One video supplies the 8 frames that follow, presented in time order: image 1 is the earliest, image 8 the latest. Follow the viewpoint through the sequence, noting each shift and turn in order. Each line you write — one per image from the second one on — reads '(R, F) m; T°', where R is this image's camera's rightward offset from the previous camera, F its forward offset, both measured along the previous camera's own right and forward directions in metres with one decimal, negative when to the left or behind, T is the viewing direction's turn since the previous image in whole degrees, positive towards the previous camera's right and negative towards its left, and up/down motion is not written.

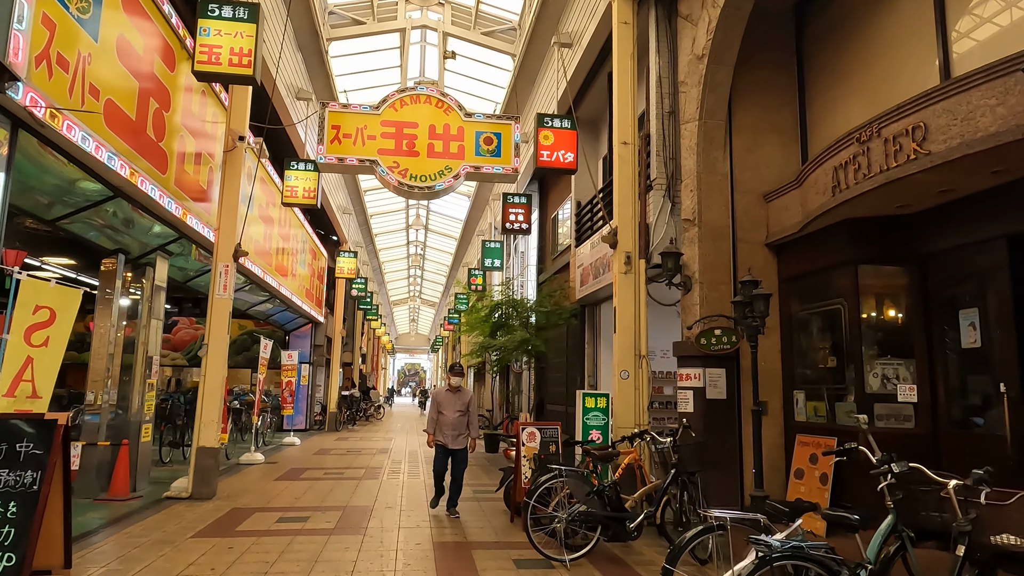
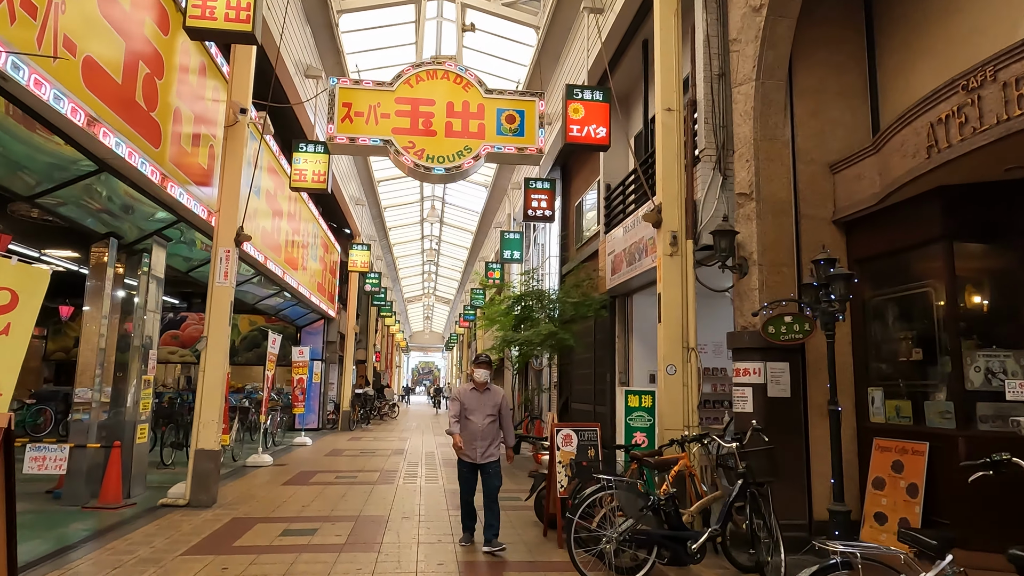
(-0.2, +0.8) m; -1°
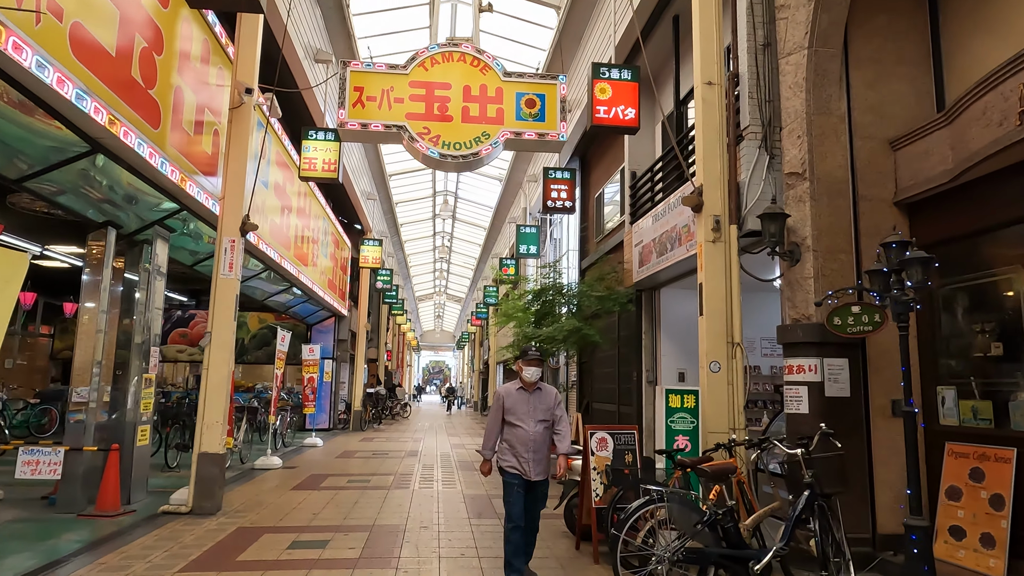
(-0.2, +0.5) m; -1°
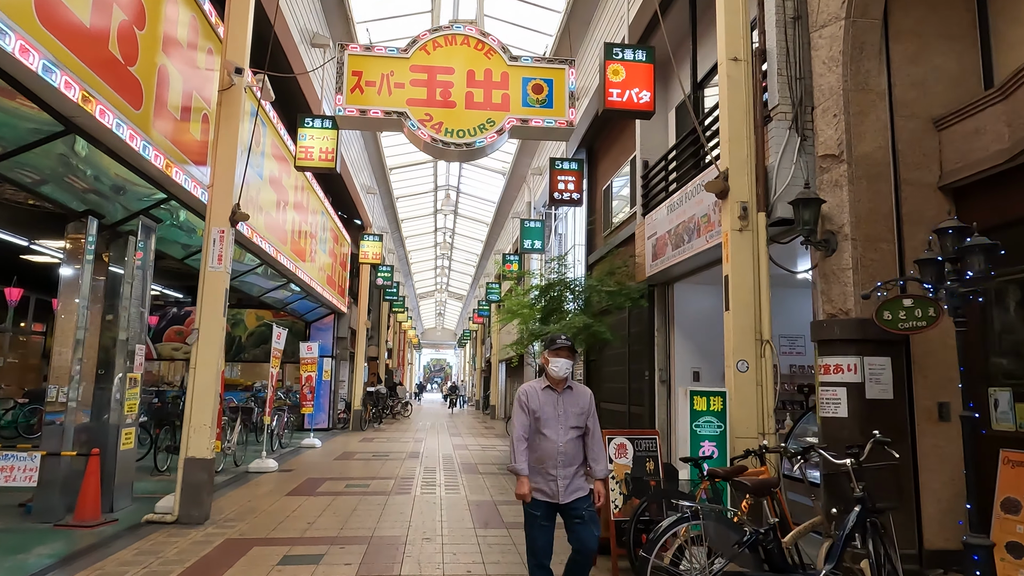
(-0.1, +0.4) m; 0°
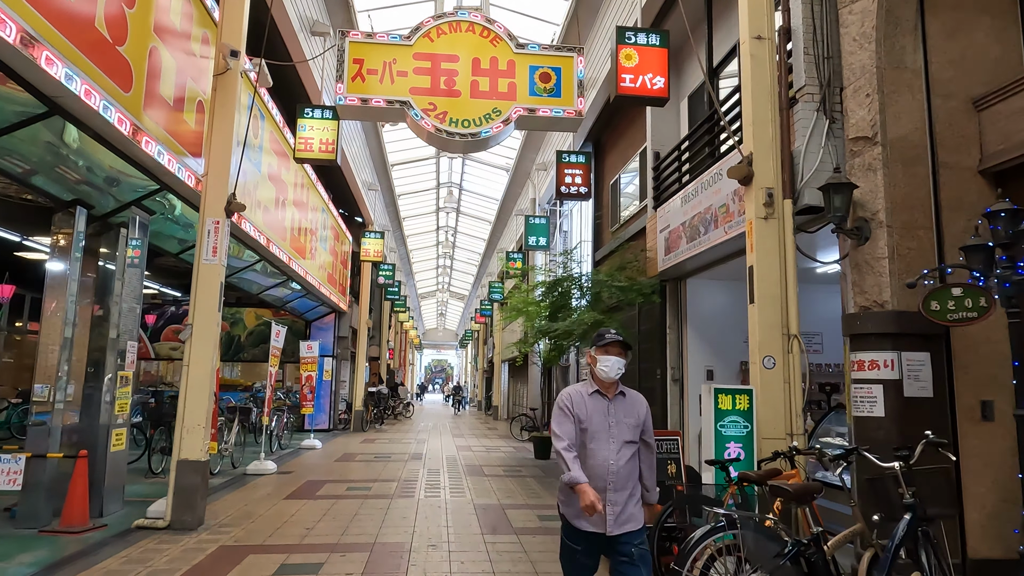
(-0.1, +0.3) m; 0°
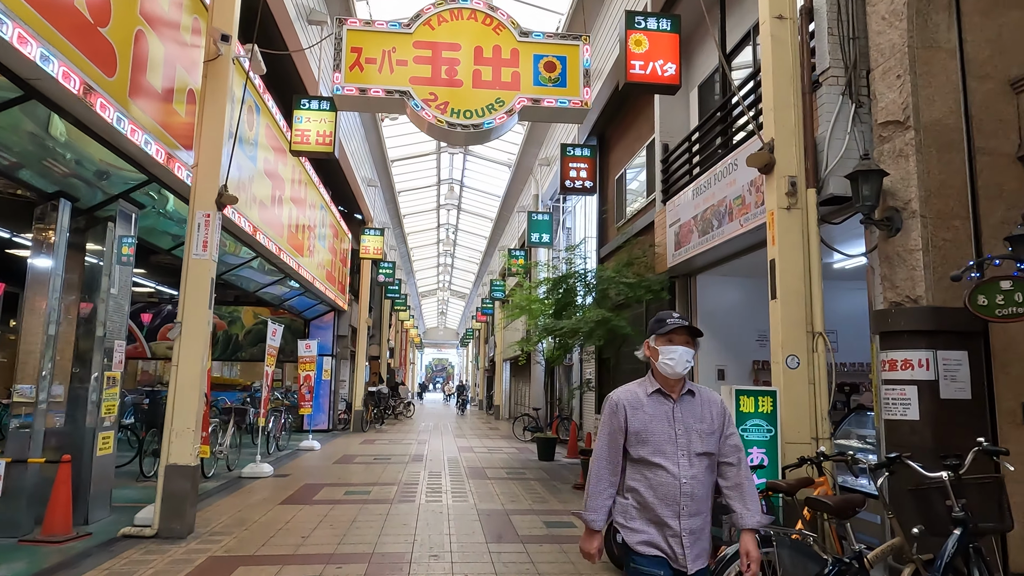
(0.0, +0.3) m; 0°
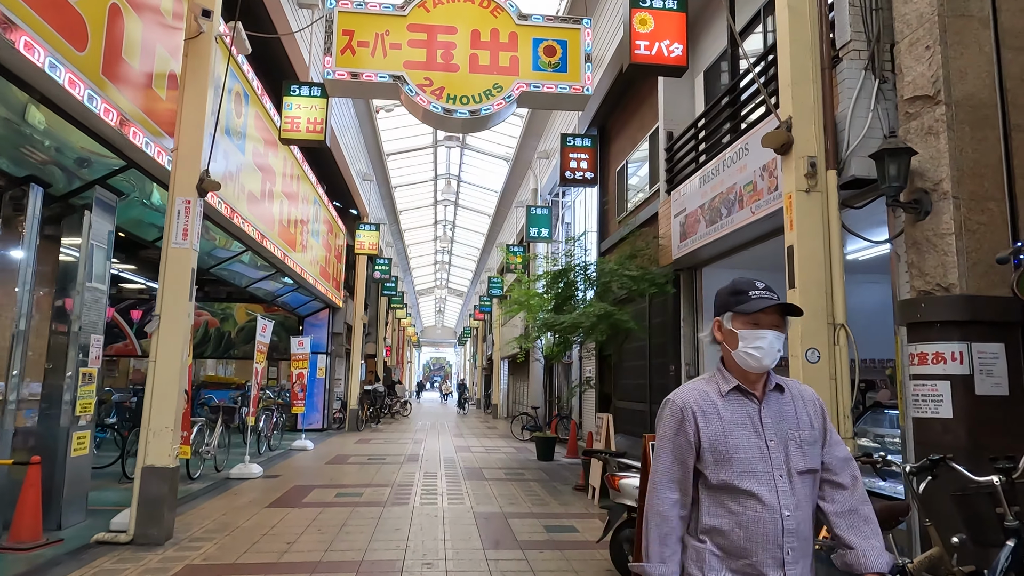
(0.0, +0.3) m; 0°
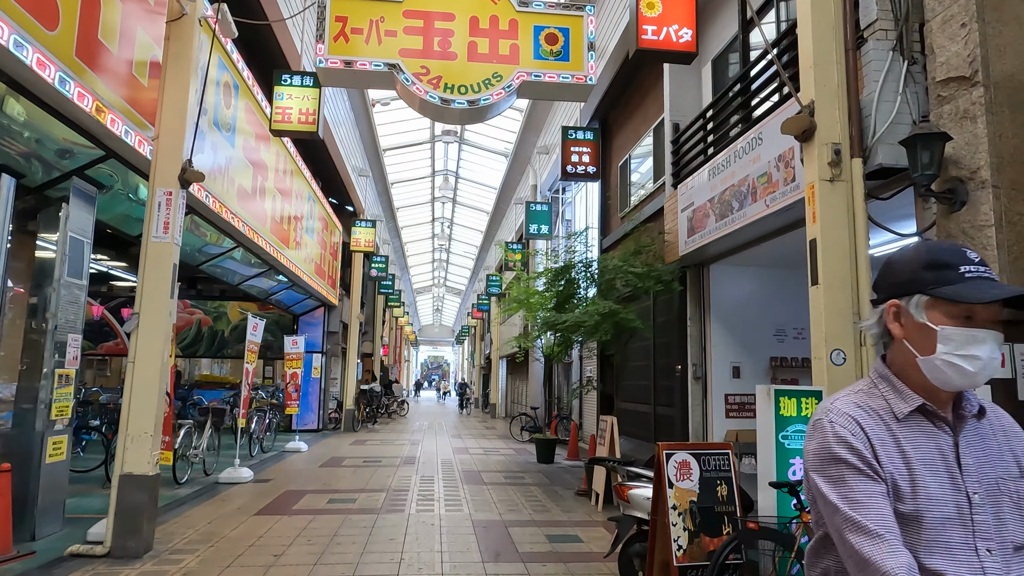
(0.0, +0.3) m; 0°
